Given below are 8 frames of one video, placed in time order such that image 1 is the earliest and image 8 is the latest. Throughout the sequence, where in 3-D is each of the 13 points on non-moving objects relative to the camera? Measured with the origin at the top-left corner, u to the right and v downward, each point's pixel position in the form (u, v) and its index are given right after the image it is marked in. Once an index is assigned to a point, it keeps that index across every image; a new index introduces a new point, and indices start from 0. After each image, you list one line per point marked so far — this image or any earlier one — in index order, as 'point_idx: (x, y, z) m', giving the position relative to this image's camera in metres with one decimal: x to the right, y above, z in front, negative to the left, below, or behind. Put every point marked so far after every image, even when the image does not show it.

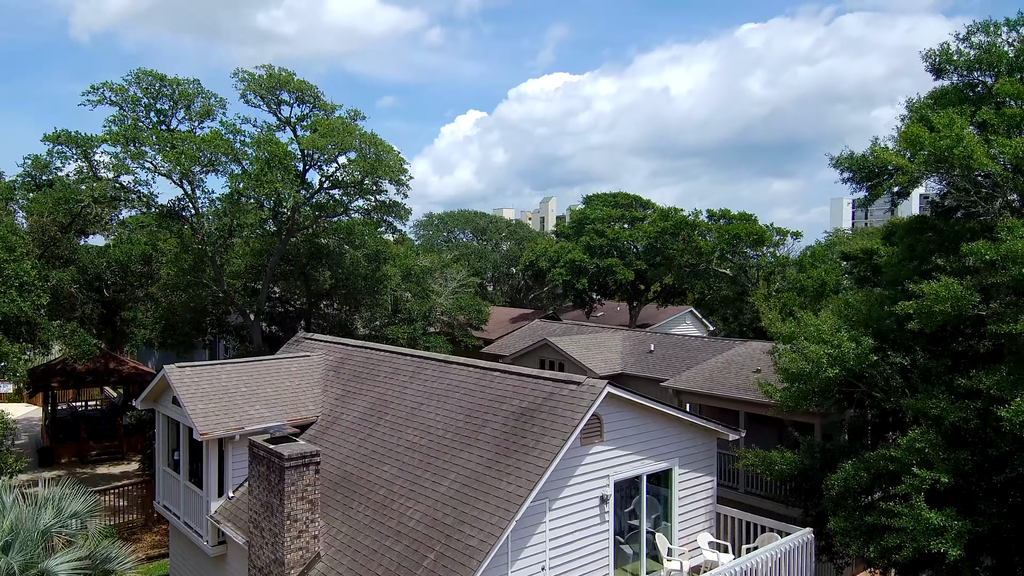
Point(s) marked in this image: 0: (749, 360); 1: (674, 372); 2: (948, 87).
0: (+5.5, -1.7, +15.9) m
1: (+3.9, -2.1, +16.7) m
2: (+6.4, +2.6, +9.8) m
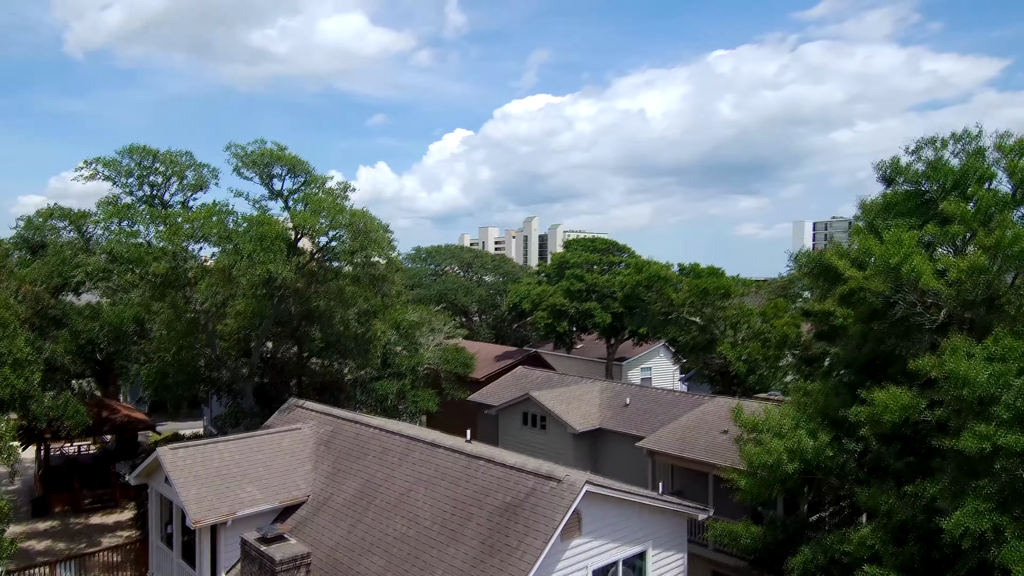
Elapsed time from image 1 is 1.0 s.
0: (+5.1, -3.2, +16.6) m
1: (+3.5, -3.7, +17.3) m
2: (+6.1, +1.2, +10.6) m
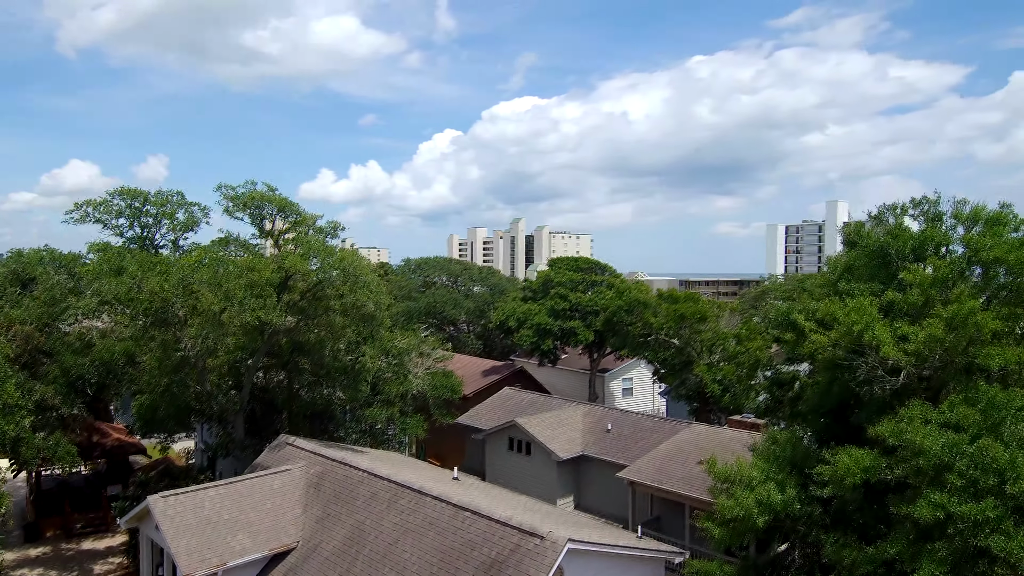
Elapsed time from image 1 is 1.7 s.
0: (+4.8, -4.1, +17.1) m
1: (+3.1, -4.5, +17.8) m
2: (+5.8, +0.3, +11.0) m
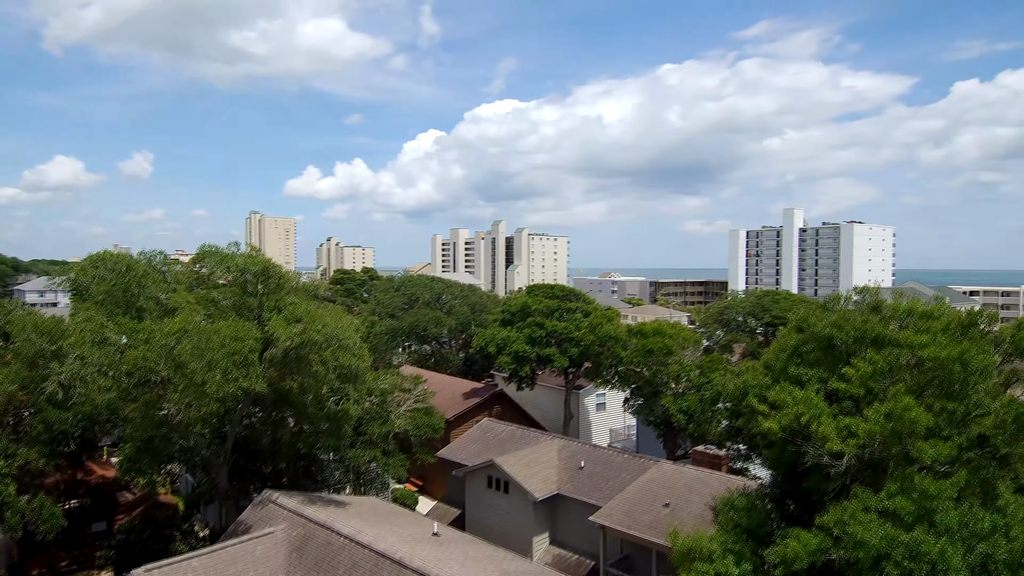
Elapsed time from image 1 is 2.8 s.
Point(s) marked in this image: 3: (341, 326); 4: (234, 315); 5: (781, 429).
0: (+4.2, -5.4, +17.8) m
1: (+2.5, -5.8, +18.5) m
2: (+5.3, -1.1, +11.7) m
3: (-4.3, -1.2, +16.9) m
4: (-6.7, -0.8, +16.3) m
5: (+4.4, -2.3, +10.9) m
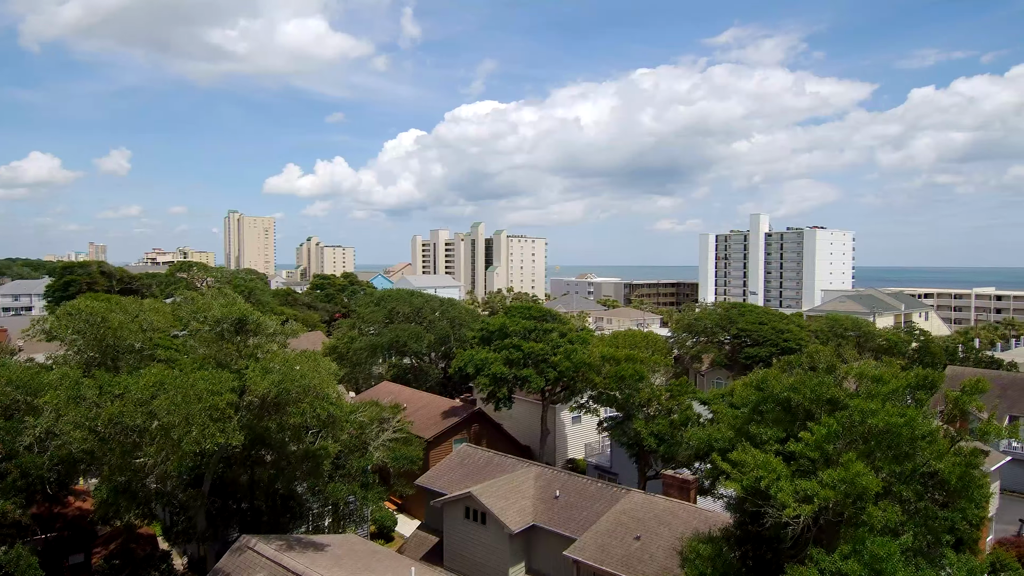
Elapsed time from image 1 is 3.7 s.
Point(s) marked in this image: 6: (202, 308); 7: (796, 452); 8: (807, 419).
0: (+3.5, -6.4, +18.3) m
1: (+1.8, -6.9, +18.9) m
2: (+4.8, -2.2, +12.2) m
3: (-5.0, -2.4, +17.1) m
4: (-7.4, -2.0, +16.5) m
5: (+3.9, -3.4, +11.4) m
6: (-8.3, -0.7, +18.0) m
7: (+4.8, -2.8, +11.3) m
8: (+5.2, -2.2, +11.8) m
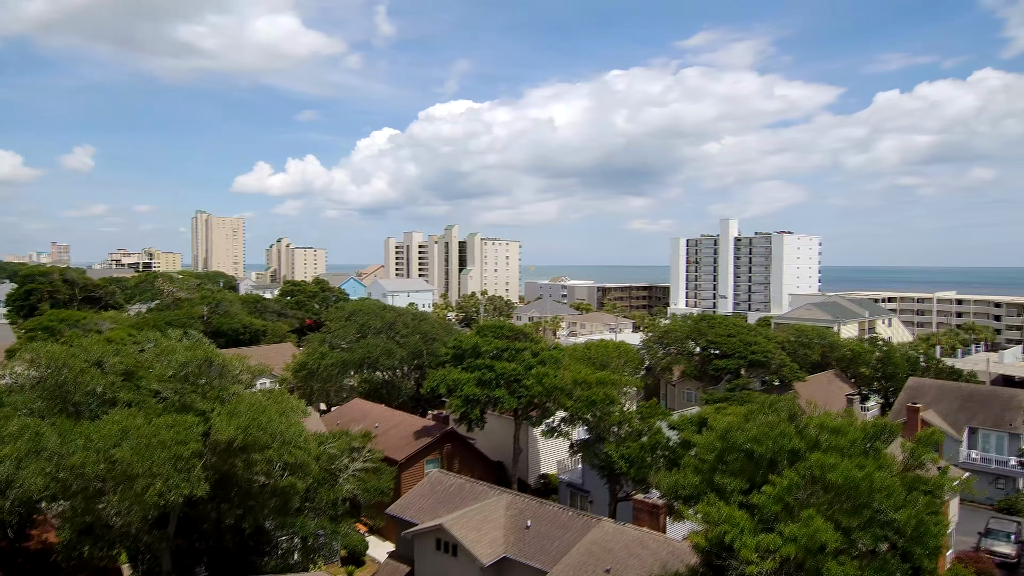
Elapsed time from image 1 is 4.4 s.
0: (+2.7, -7.4, +18.5) m
1: (+1.0, -7.9, +19.0) m
2: (+4.2, -3.3, +12.4) m
3: (-5.7, -3.4, +16.9) m
4: (-8.1, -3.0, +16.2) m
5: (+3.4, -4.5, +11.5) m
6: (-9.2, -1.7, +17.7) m
7: (+4.3, -3.8, +11.6) m
8: (+4.6, -3.2, +12.0) m
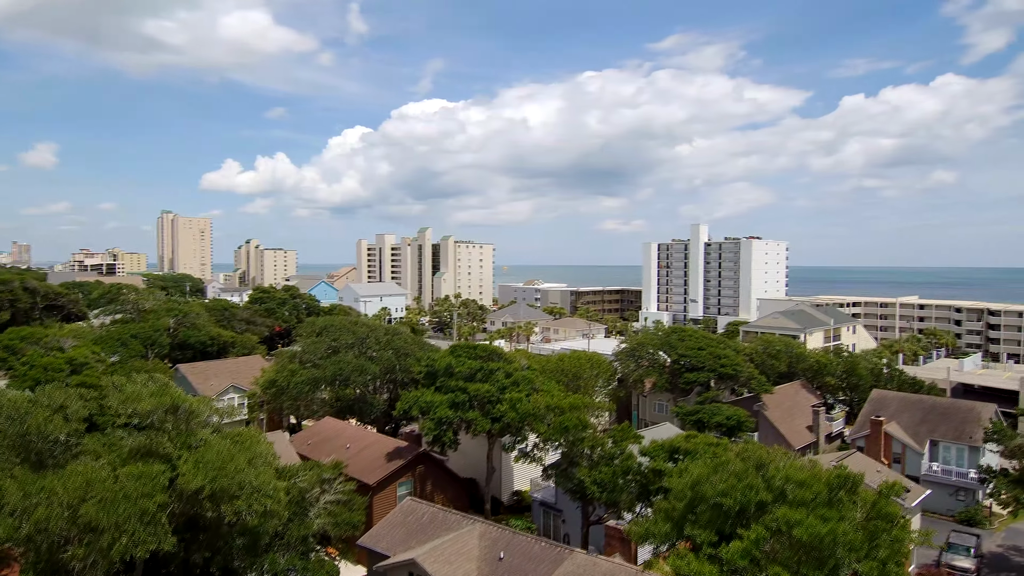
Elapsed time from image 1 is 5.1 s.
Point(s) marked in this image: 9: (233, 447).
0: (+1.9, -8.4, +18.6) m
1: (+0.2, -8.9, +19.1) m
2: (+3.7, -4.3, +12.5) m
3: (-6.4, -4.5, +16.7) m
4: (-8.8, -4.1, +15.9) m
5: (+2.9, -5.6, +11.7) m
6: (-9.9, -2.8, +17.3) m
7: (+3.8, -4.9, +11.7) m
8: (+4.1, -4.3, +12.2) m
9: (-7.2, -4.1, +17.1) m
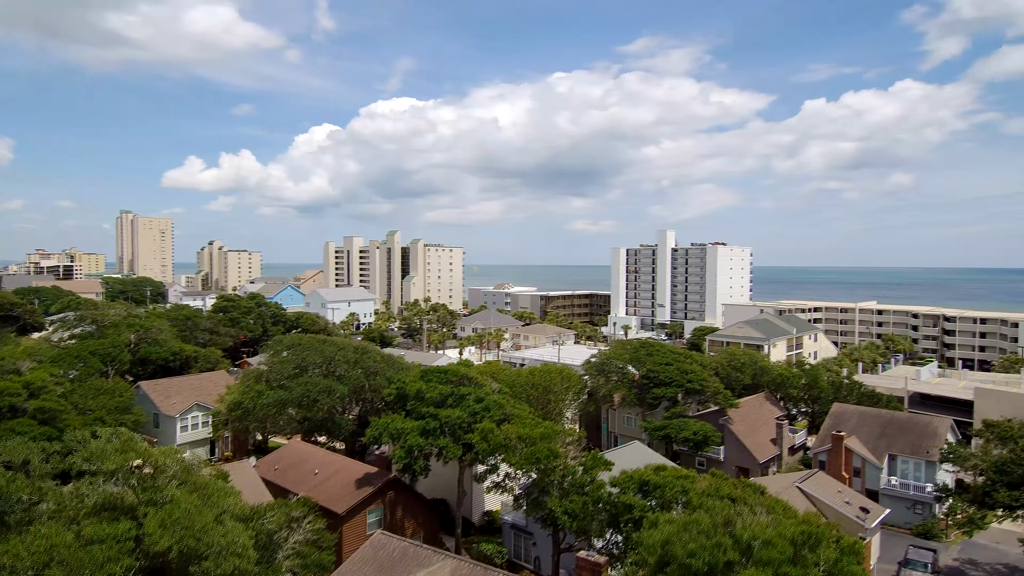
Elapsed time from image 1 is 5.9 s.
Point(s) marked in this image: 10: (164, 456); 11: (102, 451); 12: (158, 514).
0: (+1.1, -9.6, +18.8) m
1: (-0.6, -10.1, +19.2) m
2: (+3.1, -5.6, +12.7) m
3: (-7.1, -5.8, +16.4) m
4: (-9.5, -5.4, +15.5) m
5: (+2.4, -6.9, +11.8) m
6: (-10.6, -4.1, +16.8) m
7: (+3.3, -6.2, +11.9) m
8: (+3.6, -5.6, +12.4) m
9: (-7.9, -5.4, +16.8) m
10: (-9.1, -4.2, +17.1) m
11: (-10.5, -4.0, +16.9) m
12: (-8.5, -5.3, +15.8) m
